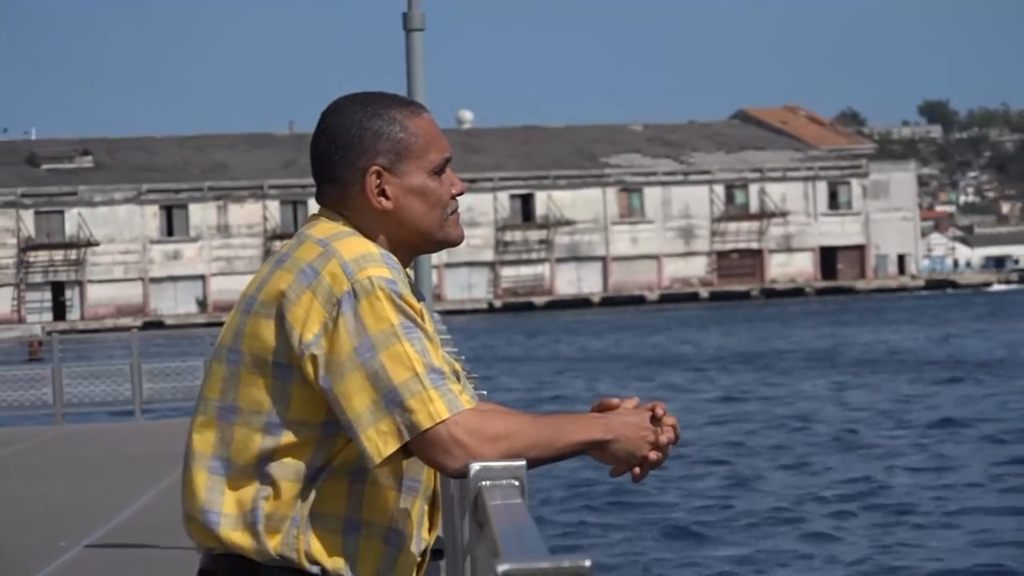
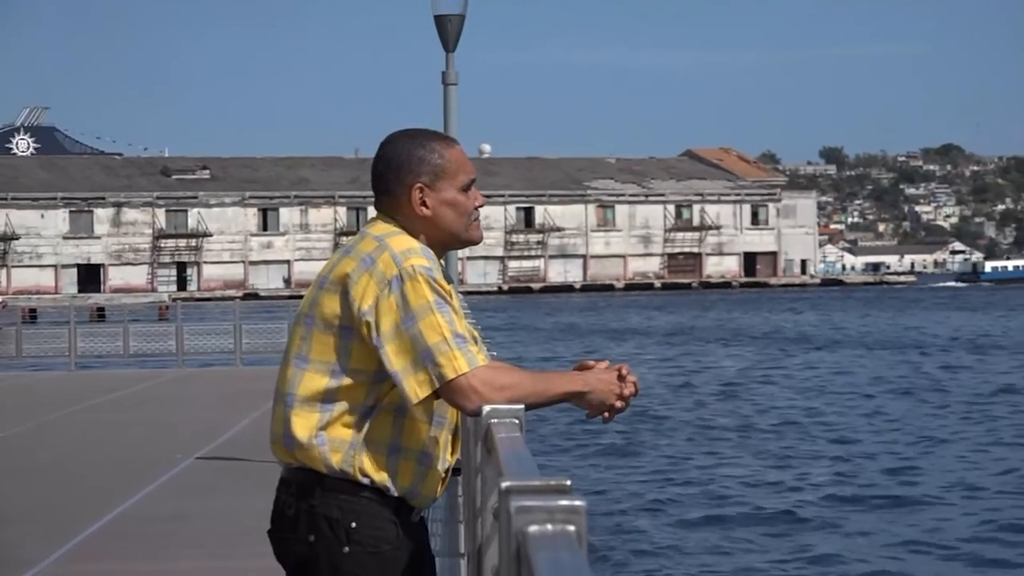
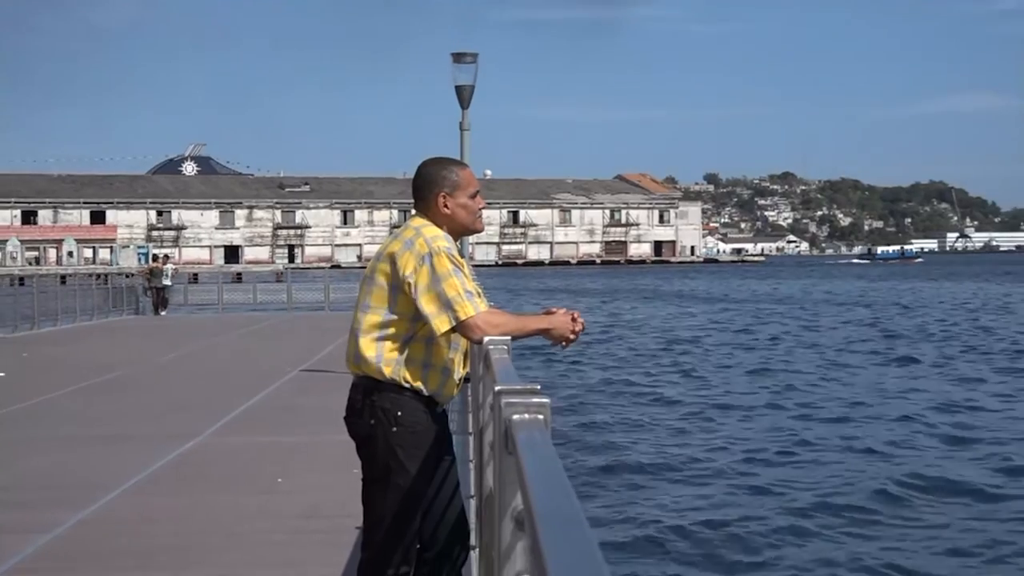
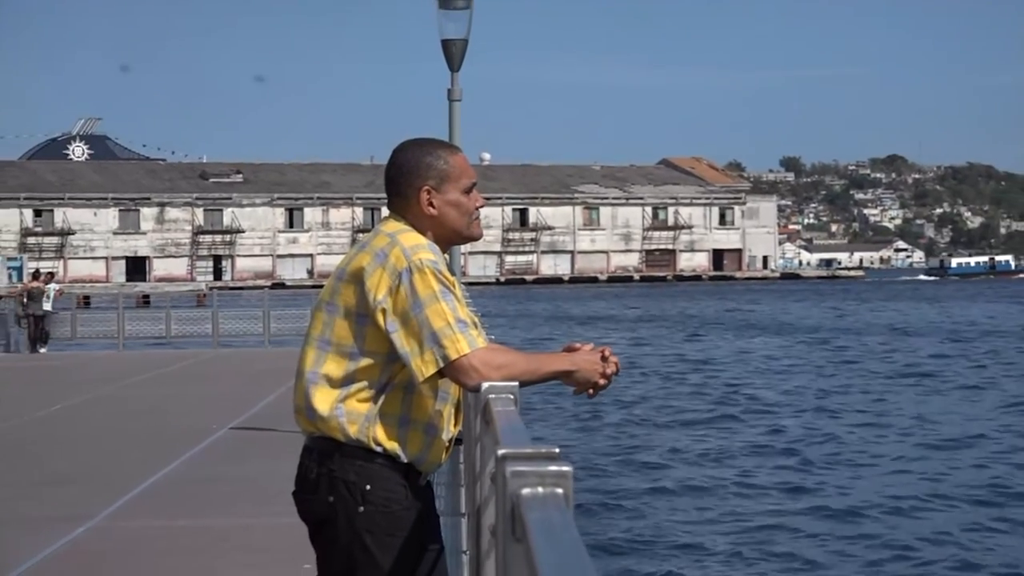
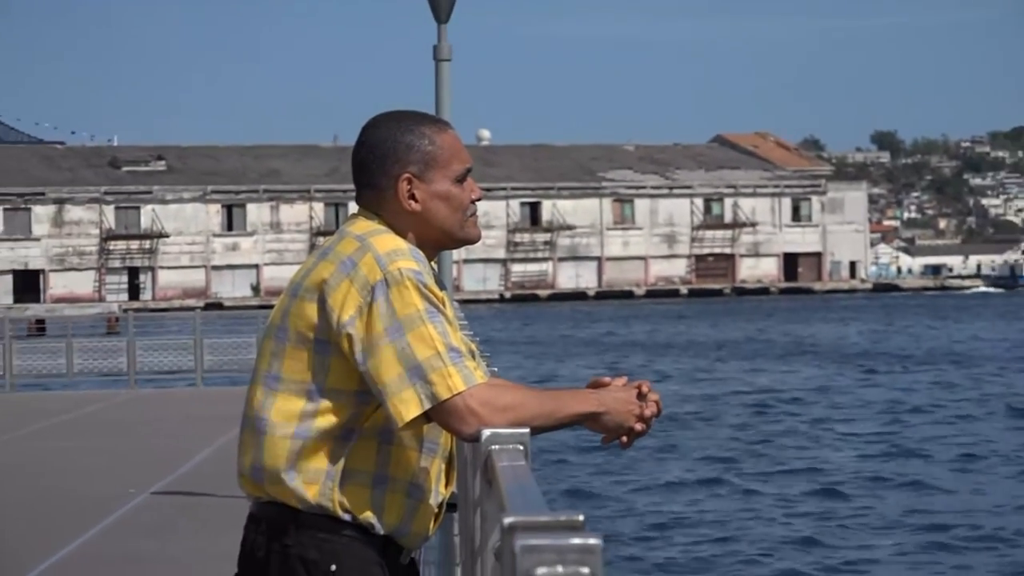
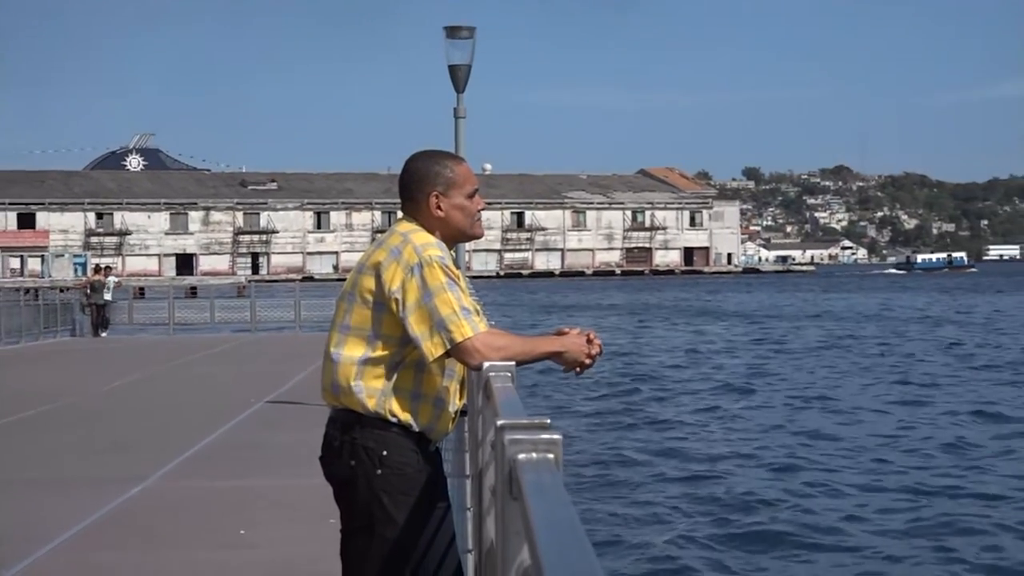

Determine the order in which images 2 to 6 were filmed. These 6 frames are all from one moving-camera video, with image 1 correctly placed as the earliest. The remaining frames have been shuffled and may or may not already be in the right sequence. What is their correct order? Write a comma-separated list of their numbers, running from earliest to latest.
5, 2, 4, 6, 3
